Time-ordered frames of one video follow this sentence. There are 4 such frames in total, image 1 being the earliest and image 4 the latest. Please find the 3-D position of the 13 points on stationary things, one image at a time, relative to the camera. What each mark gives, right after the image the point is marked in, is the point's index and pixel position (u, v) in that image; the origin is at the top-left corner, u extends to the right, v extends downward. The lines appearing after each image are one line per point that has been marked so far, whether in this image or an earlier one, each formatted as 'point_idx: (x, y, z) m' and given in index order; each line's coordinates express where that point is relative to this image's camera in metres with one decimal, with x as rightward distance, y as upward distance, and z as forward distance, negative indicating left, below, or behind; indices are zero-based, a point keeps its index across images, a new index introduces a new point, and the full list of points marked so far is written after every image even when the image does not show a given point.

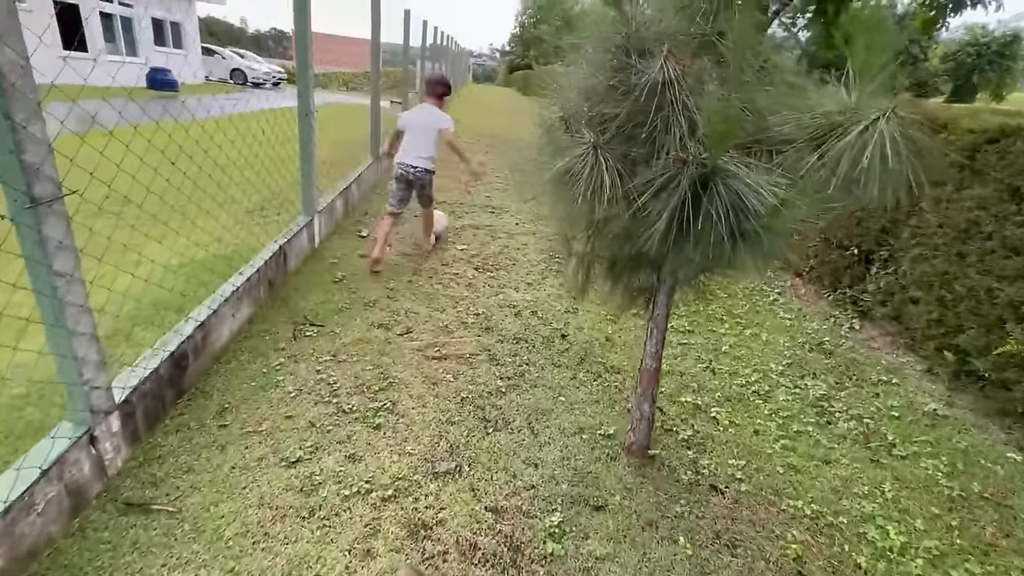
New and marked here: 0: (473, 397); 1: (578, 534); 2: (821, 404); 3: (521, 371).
0: (-0.2, -0.5, +2.3) m
1: (+0.2, -0.9, +1.7) m
2: (+1.6, -0.6, +2.5) m
3: (0.0, -0.4, +2.5) m
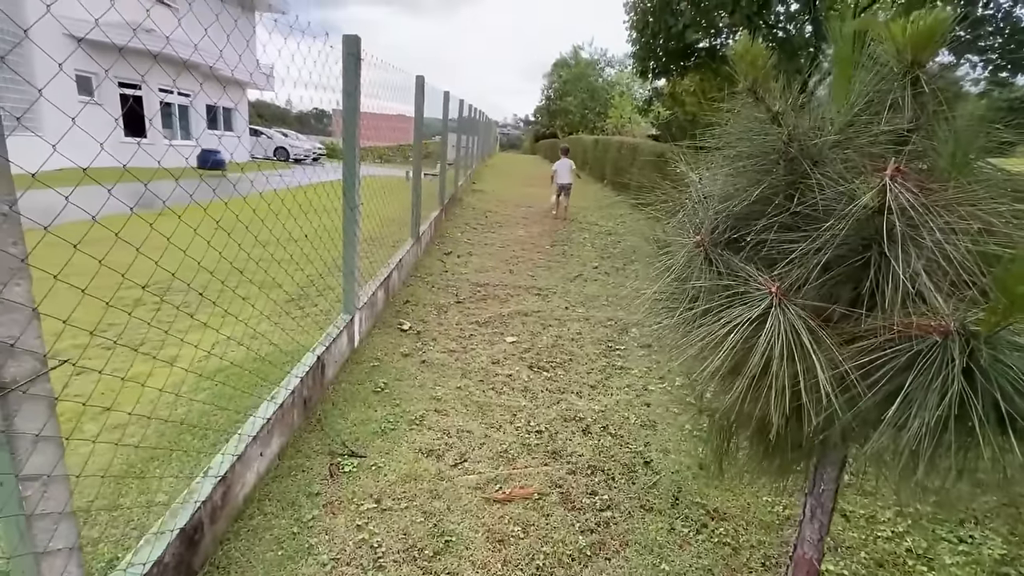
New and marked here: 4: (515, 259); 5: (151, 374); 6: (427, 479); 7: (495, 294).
0: (+0.2, -1.1, +1.8) m
1: (+0.5, -1.3, +1.1) m
2: (+2.0, -1.1, +1.9) m
3: (+0.4, -1.0, +2.0) m
4: (0.0, +0.3, +5.7) m
5: (-2.0, -0.5, +2.6) m
6: (-0.4, -0.9, +2.1) m
7: (-0.2, -0.1, +4.6) m
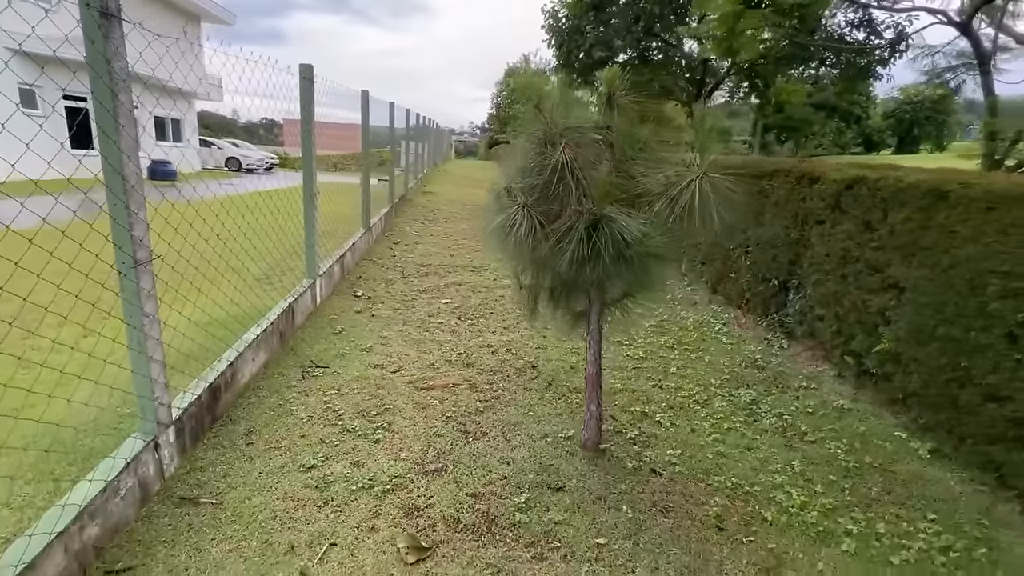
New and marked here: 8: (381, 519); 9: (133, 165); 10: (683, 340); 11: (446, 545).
0: (-0.3, -0.7, +2.7) m
1: (+0.1, -1.0, +2.1) m
2: (+1.5, -0.7, +3.0) m
3: (-0.1, -0.7, +3.0) m
4: (-0.8, +0.6, +6.6) m
5: (-2.5, -0.3, +3.3) m
6: (-0.9, -0.6, +3.0) m
7: (-0.9, +0.2, +5.5) m
8: (-0.5, -1.0, +2.0) m
9: (-1.4, +0.5, +1.7) m
10: (+1.4, -0.4, +4.0) m
11: (-0.3, -1.0, +1.9) m
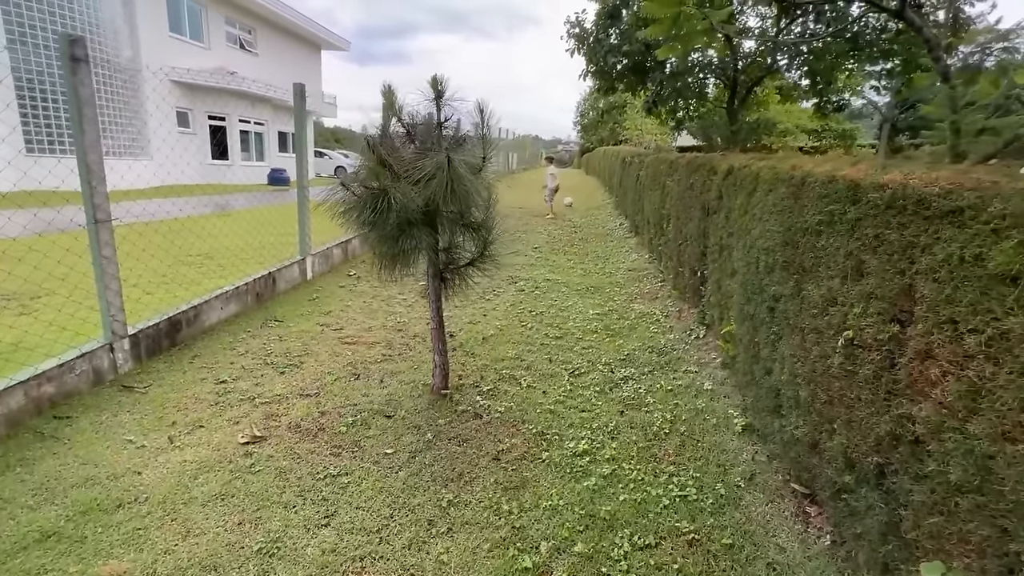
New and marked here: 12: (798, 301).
0: (-1.1, -0.5, +3.3) m
1: (-0.8, -0.8, +2.6) m
2: (+0.7, -0.6, +3.2) m
3: (-0.8, -0.5, +3.5) m
4: (-0.7, +0.7, +7.2) m
5: (-3.1, 0.0, +4.4) m
6: (-1.6, -0.4, +3.8) m
7: (-1.0, +0.4, +6.2) m
8: (-1.5, -0.7, +2.6) m
9: (-2.3, +0.7, +2.6) m
10: (+0.9, -0.3, +4.2) m
11: (-1.2, -0.8, +2.5) m
12: (+1.1, -0.1, +1.9) m
